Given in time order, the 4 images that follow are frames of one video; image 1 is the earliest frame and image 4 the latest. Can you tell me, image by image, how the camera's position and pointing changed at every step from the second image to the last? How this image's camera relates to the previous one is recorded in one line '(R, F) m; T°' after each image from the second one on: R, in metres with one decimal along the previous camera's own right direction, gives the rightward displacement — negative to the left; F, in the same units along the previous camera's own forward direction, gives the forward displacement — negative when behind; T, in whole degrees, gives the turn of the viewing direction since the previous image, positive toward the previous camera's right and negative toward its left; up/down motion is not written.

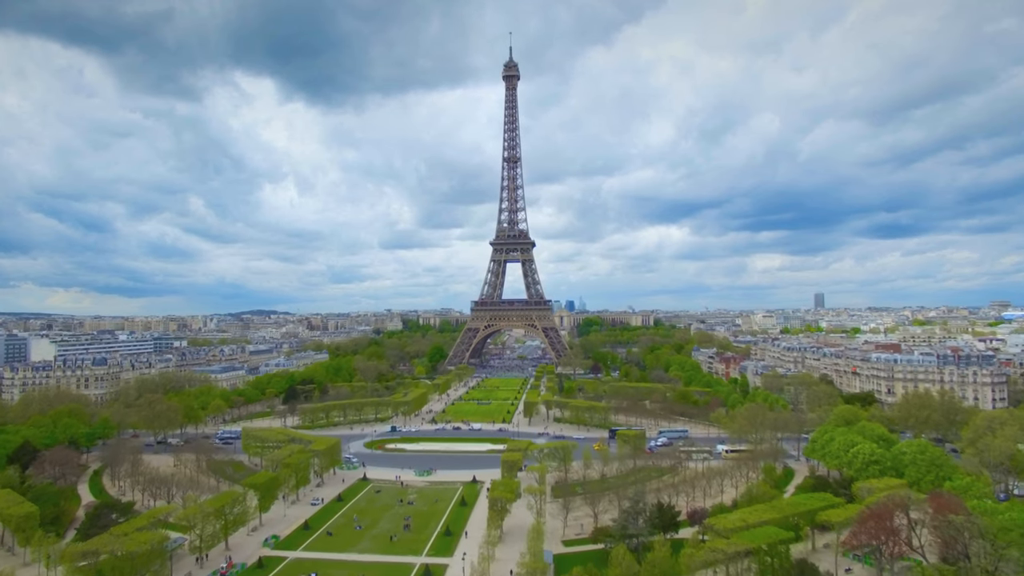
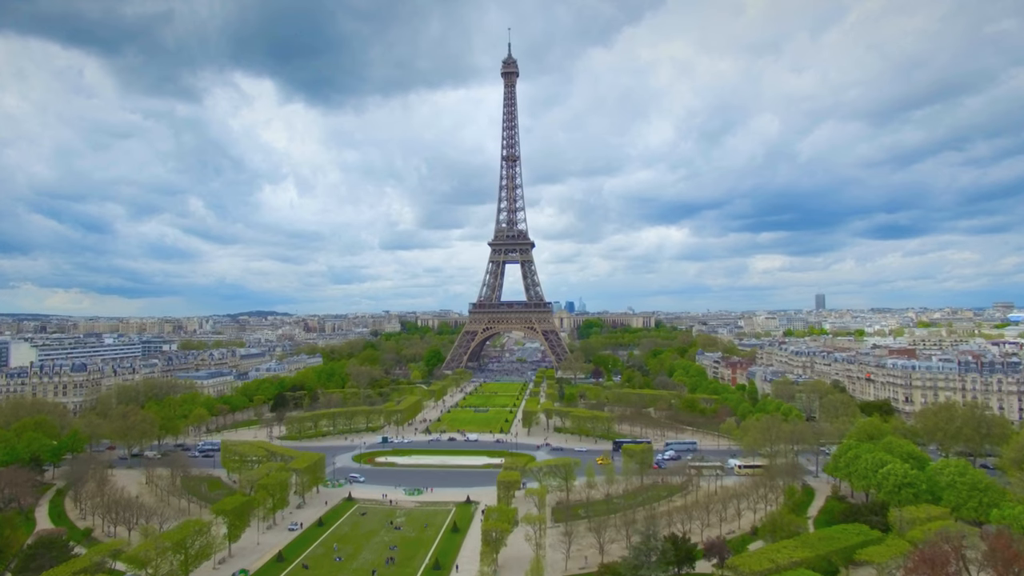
(+0.1, +3.0) m; 0°
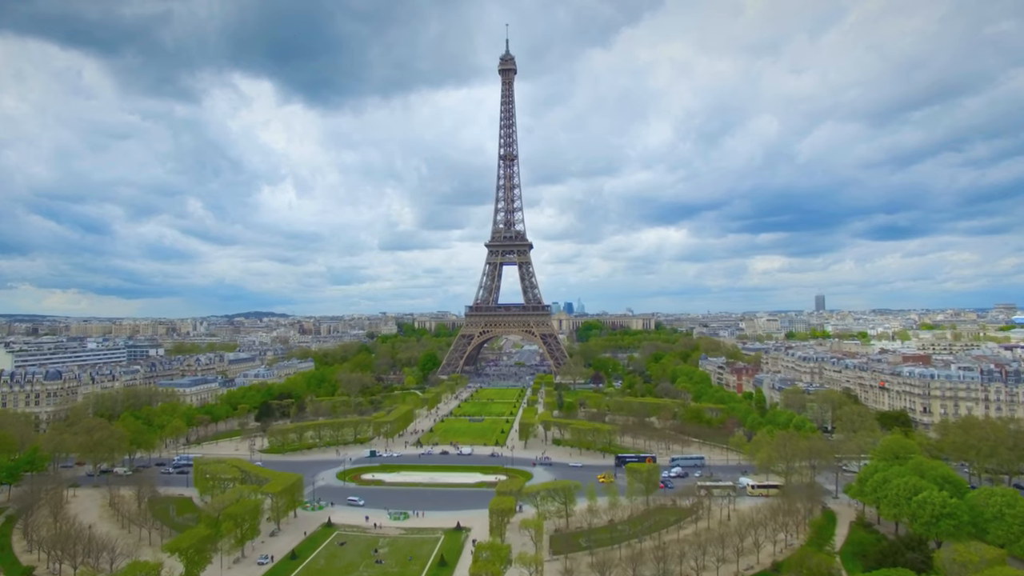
(+0.2, +3.1) m; 0°
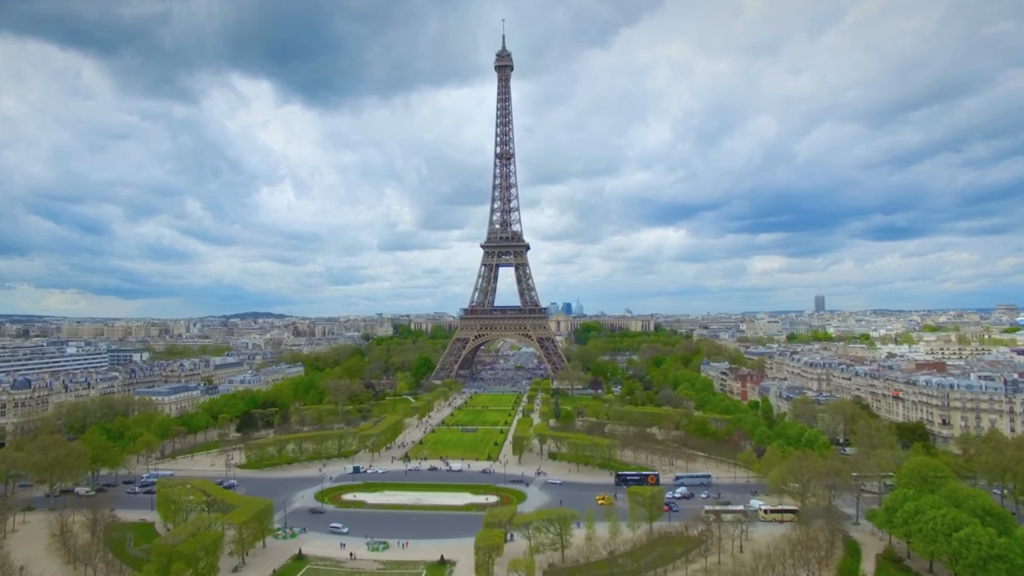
(+0.4, +3.2) m; 0°
